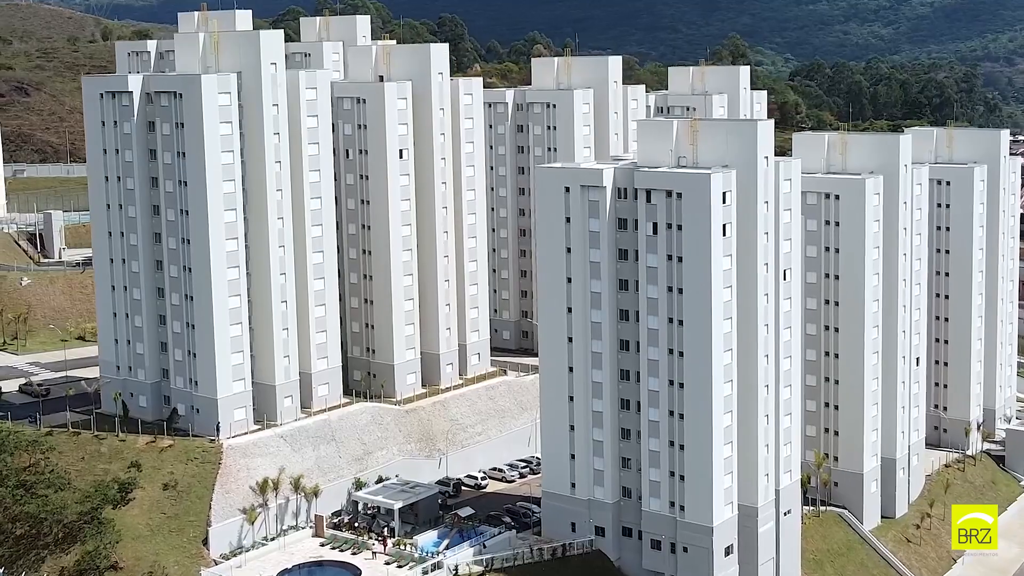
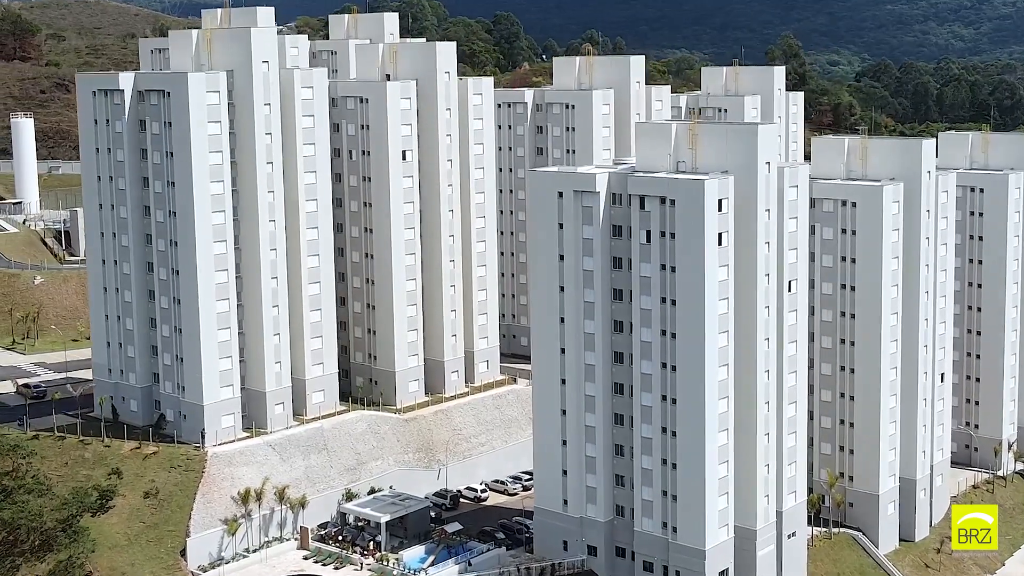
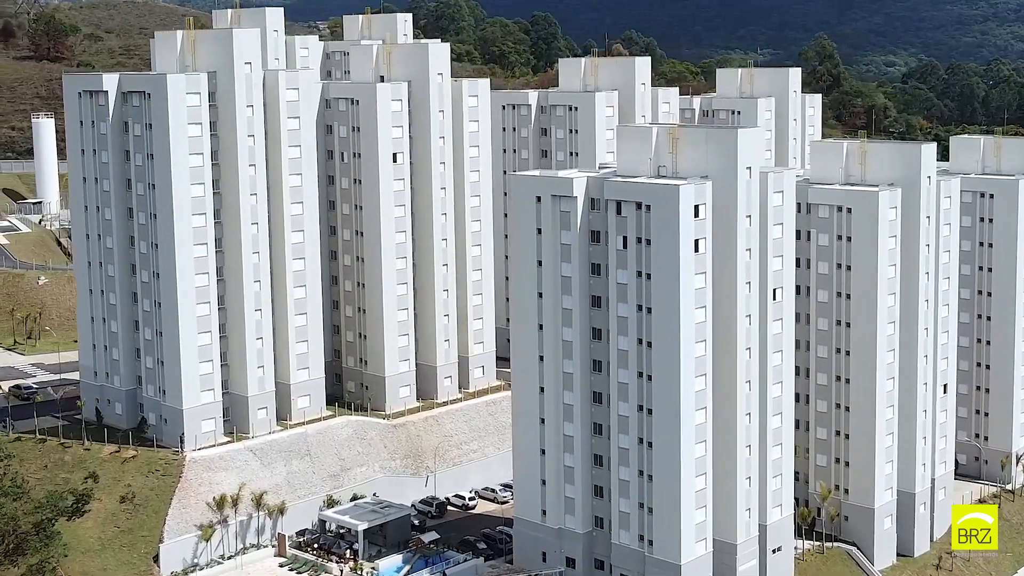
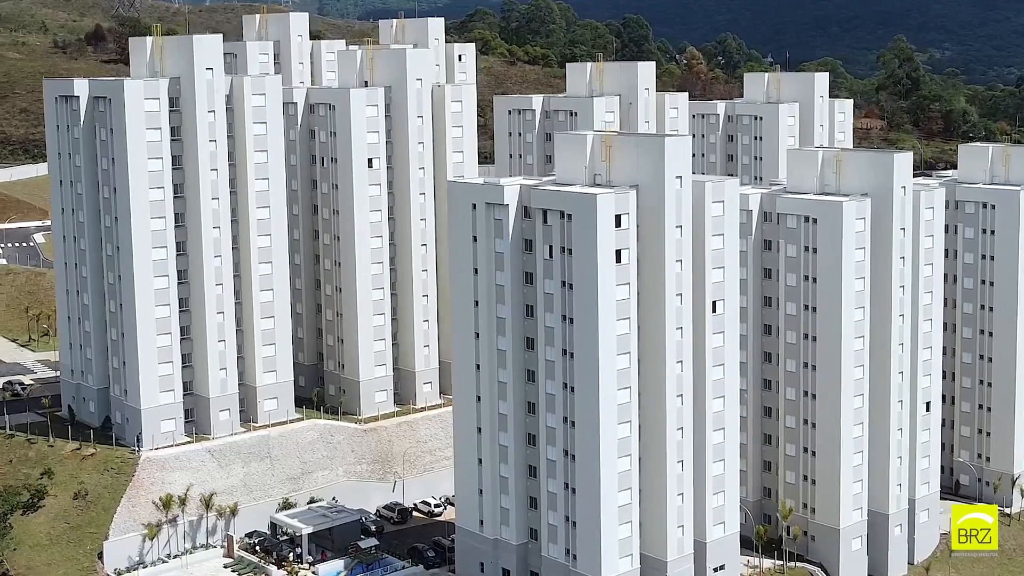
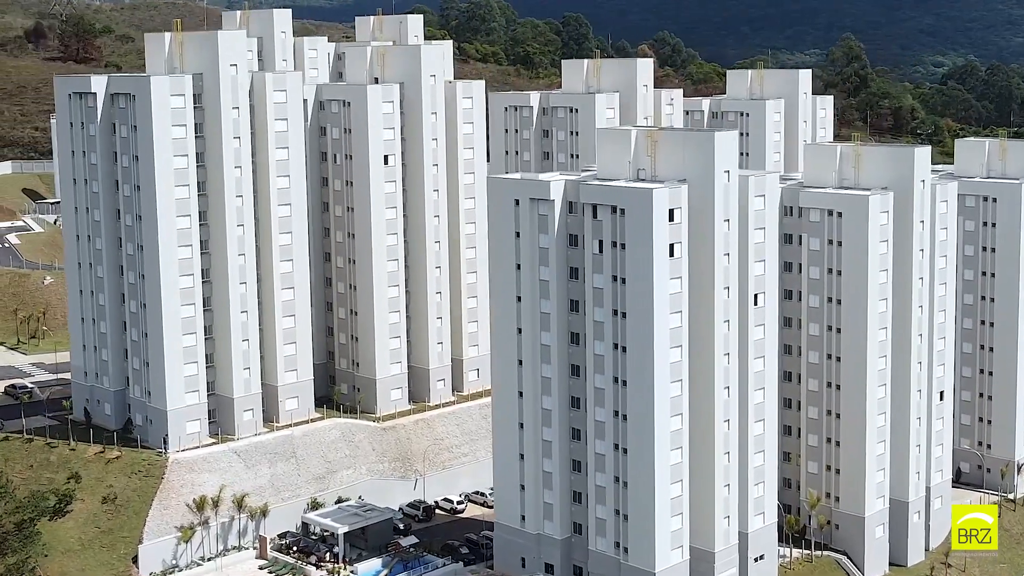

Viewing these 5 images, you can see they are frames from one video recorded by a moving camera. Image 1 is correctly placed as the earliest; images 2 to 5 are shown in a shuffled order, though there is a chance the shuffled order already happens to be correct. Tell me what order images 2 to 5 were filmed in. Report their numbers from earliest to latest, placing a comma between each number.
2, 3, 5, 4
